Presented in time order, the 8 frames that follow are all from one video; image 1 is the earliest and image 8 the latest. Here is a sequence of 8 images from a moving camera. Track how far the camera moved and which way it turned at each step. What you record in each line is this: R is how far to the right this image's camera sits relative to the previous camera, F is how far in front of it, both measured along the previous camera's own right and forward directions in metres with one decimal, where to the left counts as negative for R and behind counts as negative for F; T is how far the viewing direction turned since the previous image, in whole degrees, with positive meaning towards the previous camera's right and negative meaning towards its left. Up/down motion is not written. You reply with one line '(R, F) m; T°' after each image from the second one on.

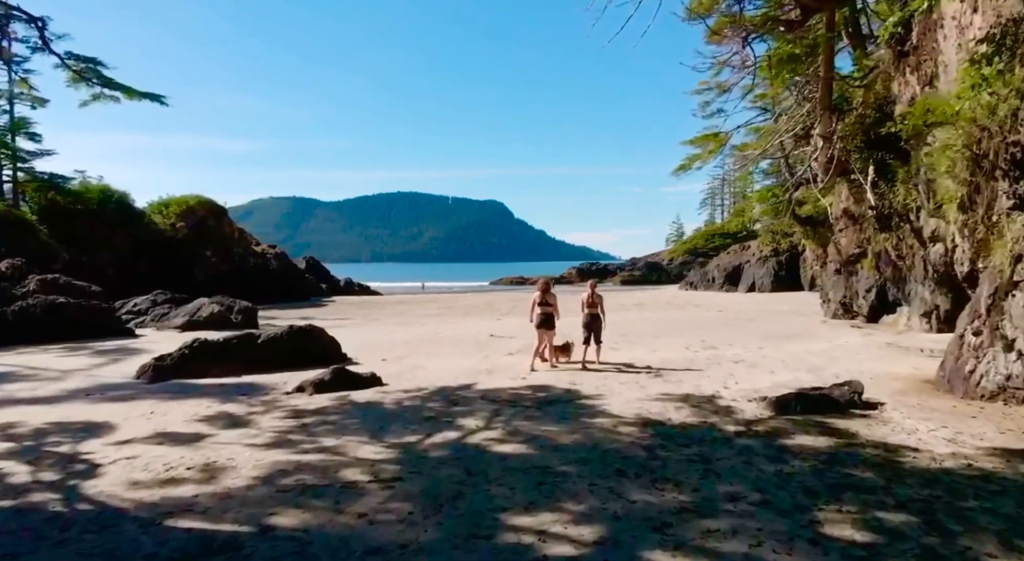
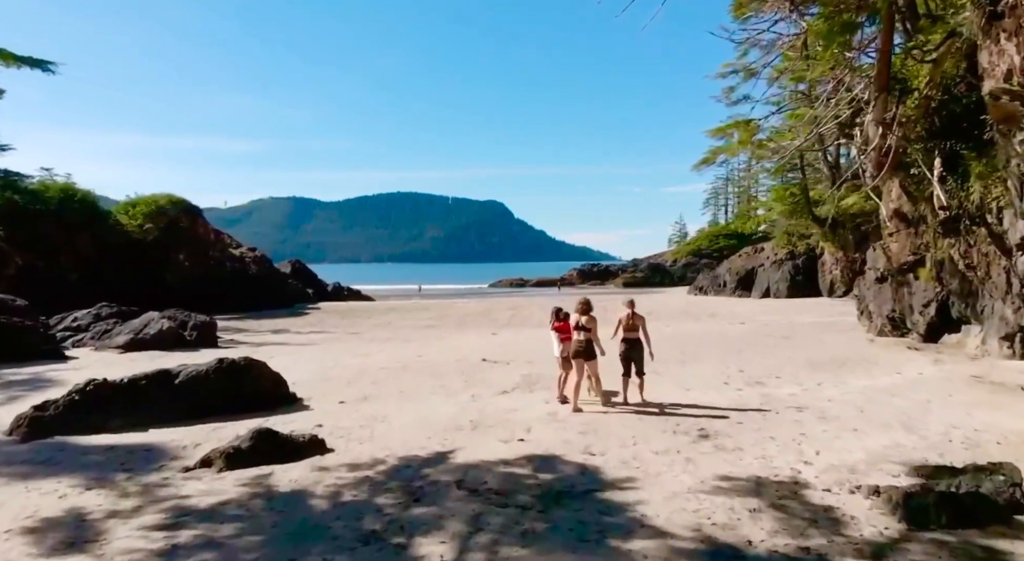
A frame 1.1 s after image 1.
(+0.1, +1.8) m; 0°
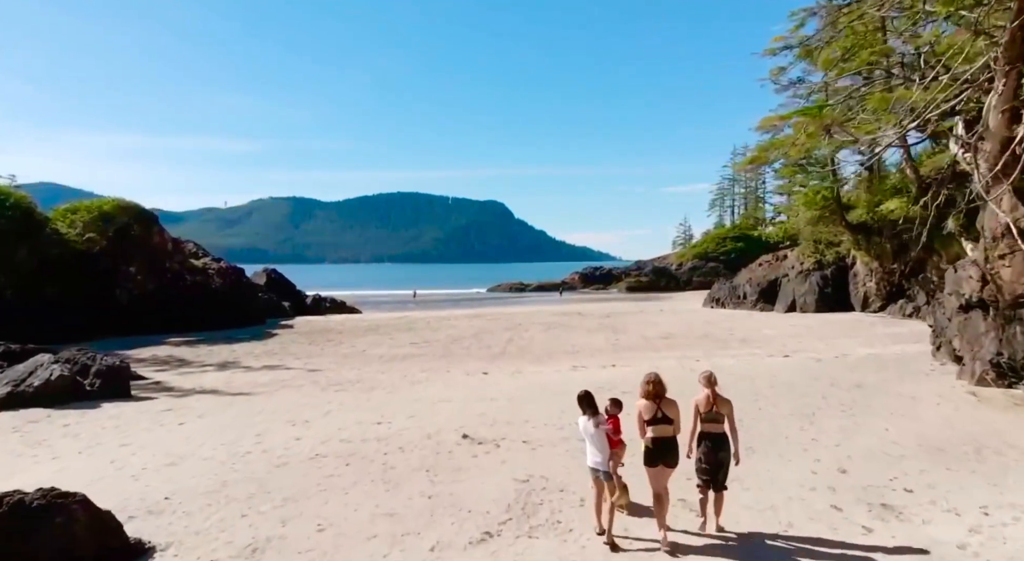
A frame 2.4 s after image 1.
(+0.1, +2.6) m; 0°
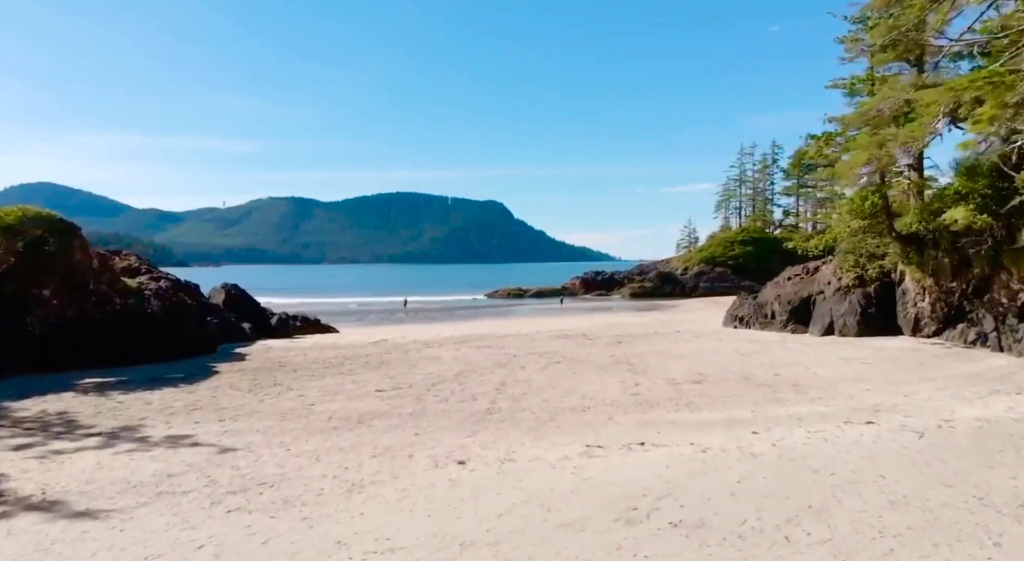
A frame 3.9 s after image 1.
(+0.1, +3.2) m; 0°
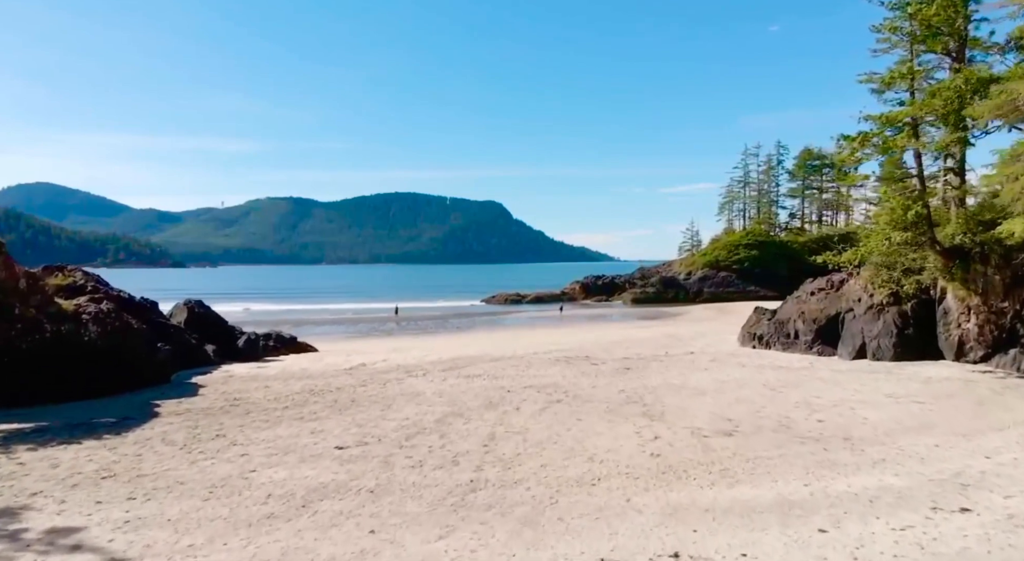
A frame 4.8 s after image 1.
(+0.1, +2.2) m; 0°
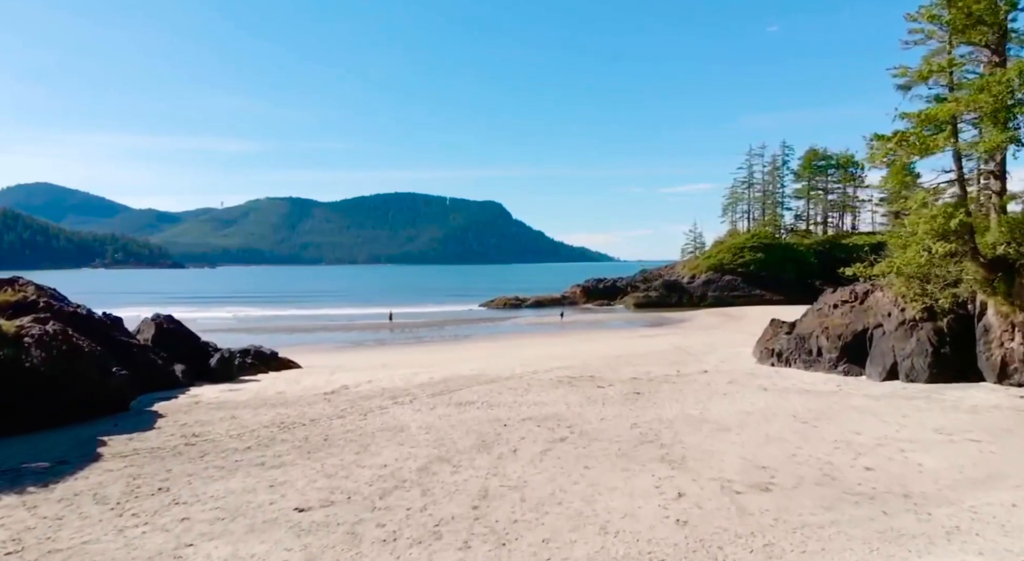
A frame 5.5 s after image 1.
(+0.1, +1.6) m; 0°
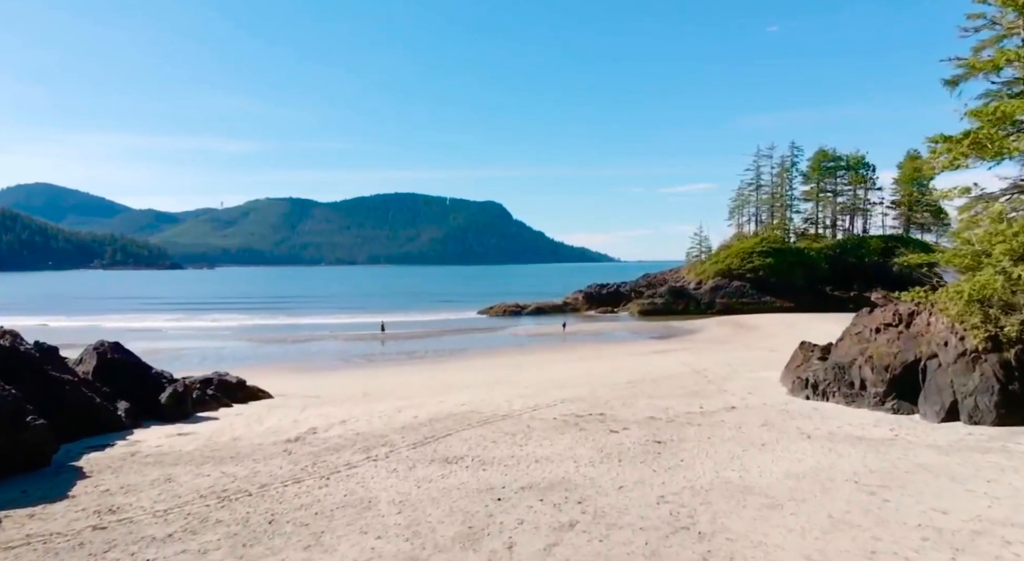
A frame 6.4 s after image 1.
(+0.1, +2.4) m; 0°
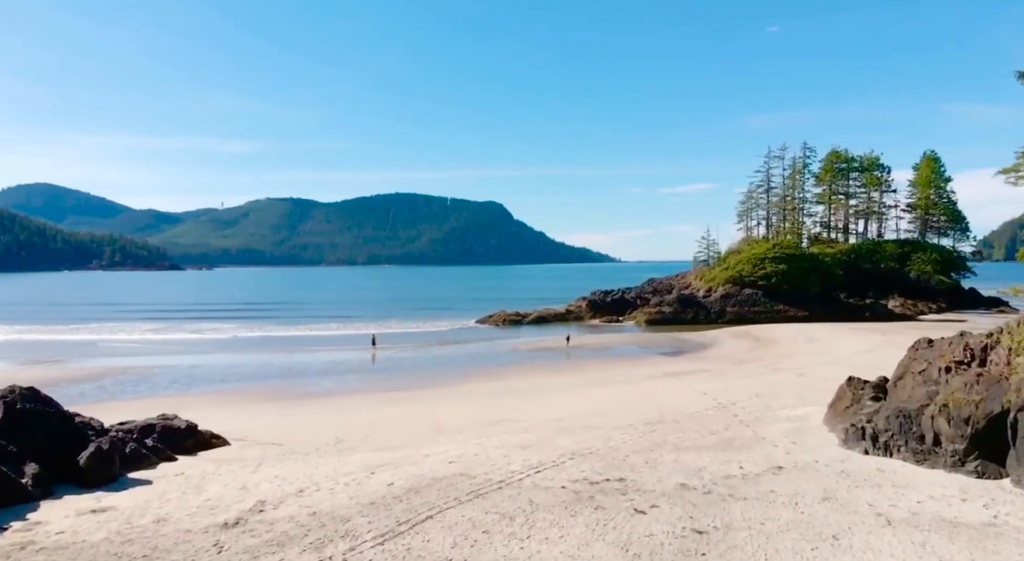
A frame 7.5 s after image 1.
(0.0, +2.8) m; 0°
